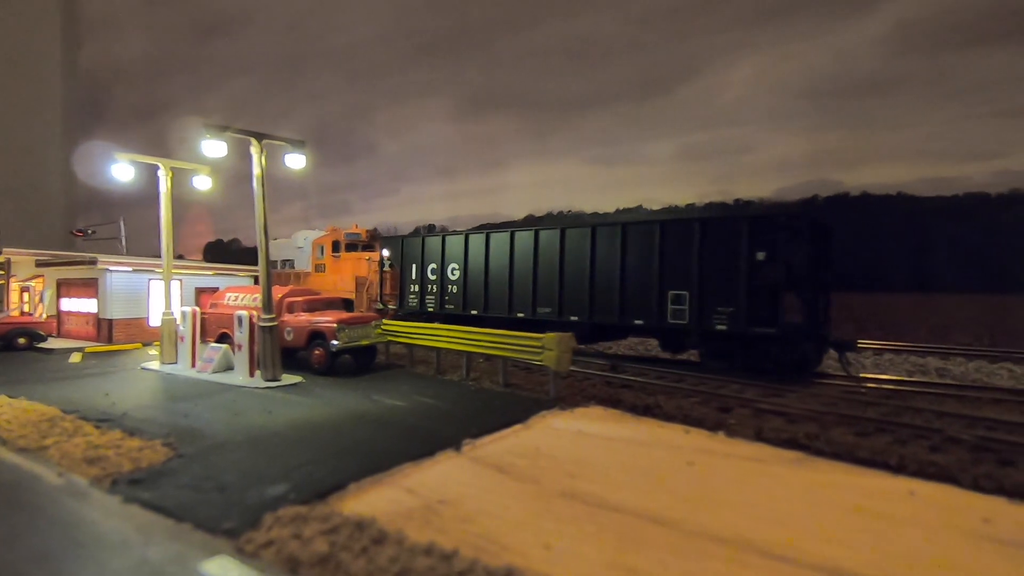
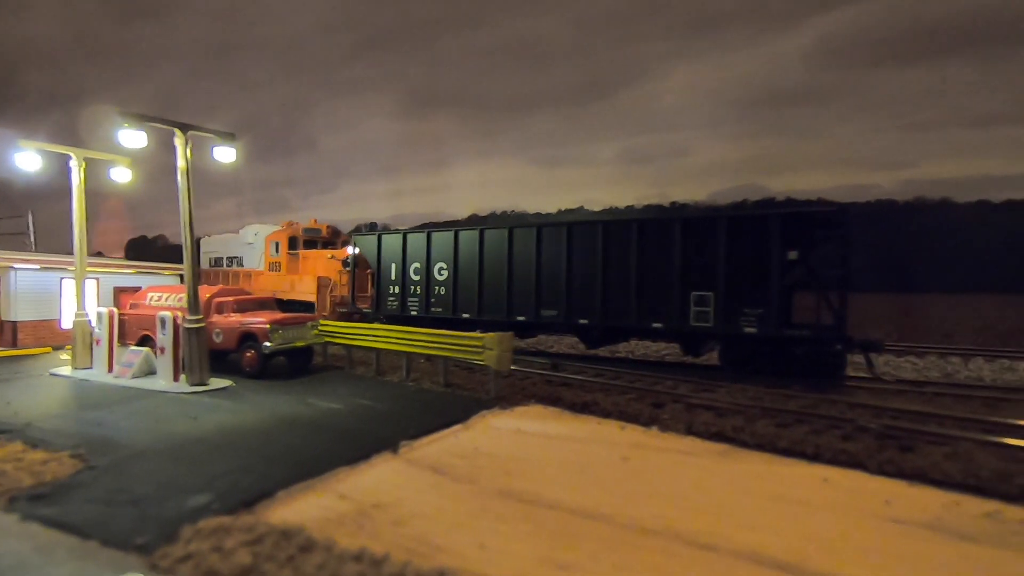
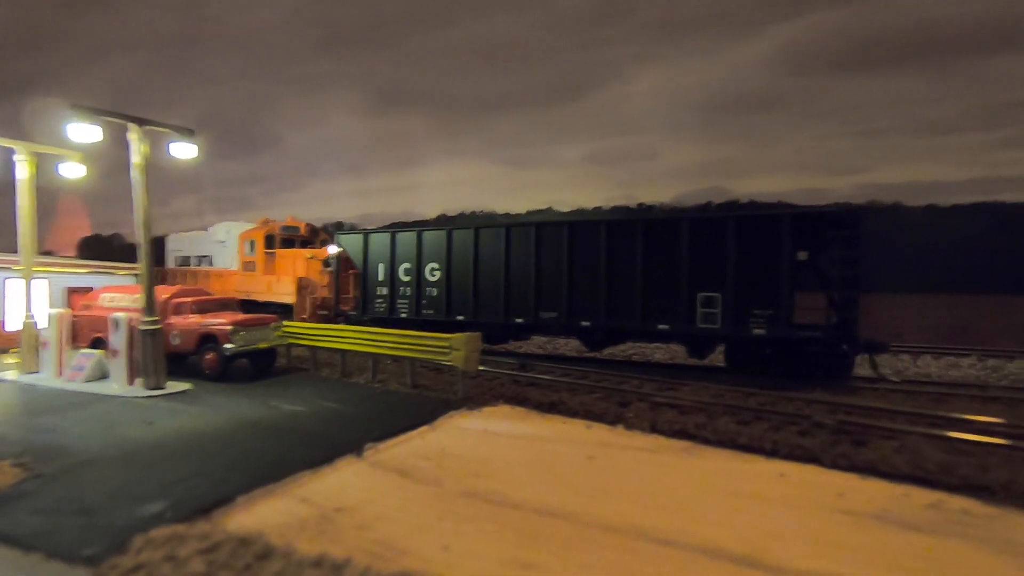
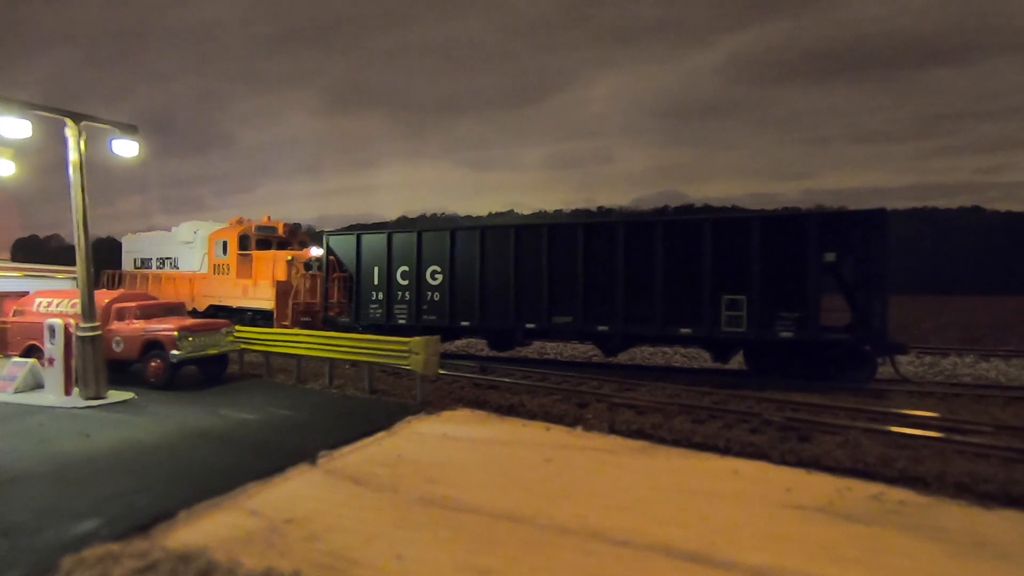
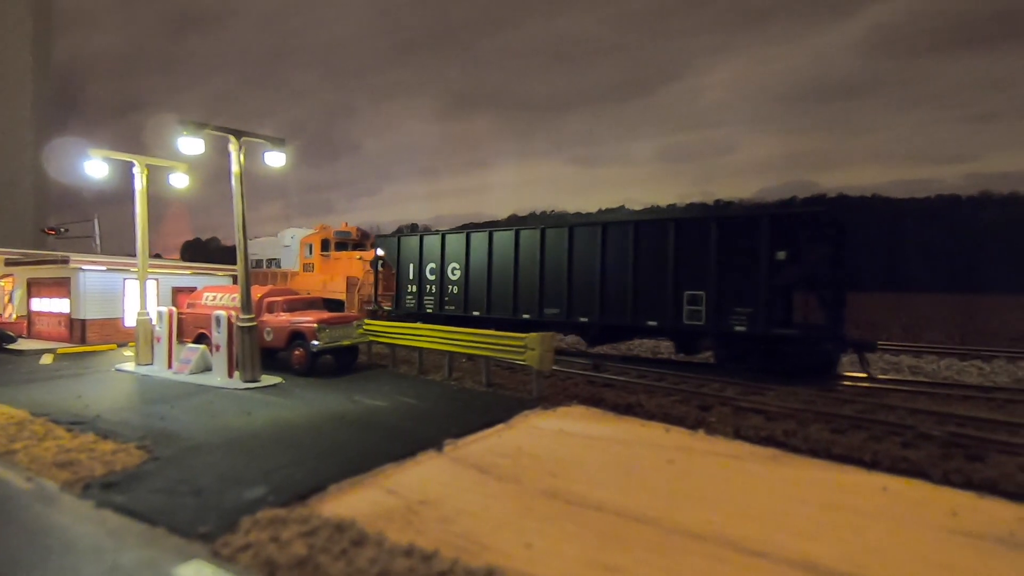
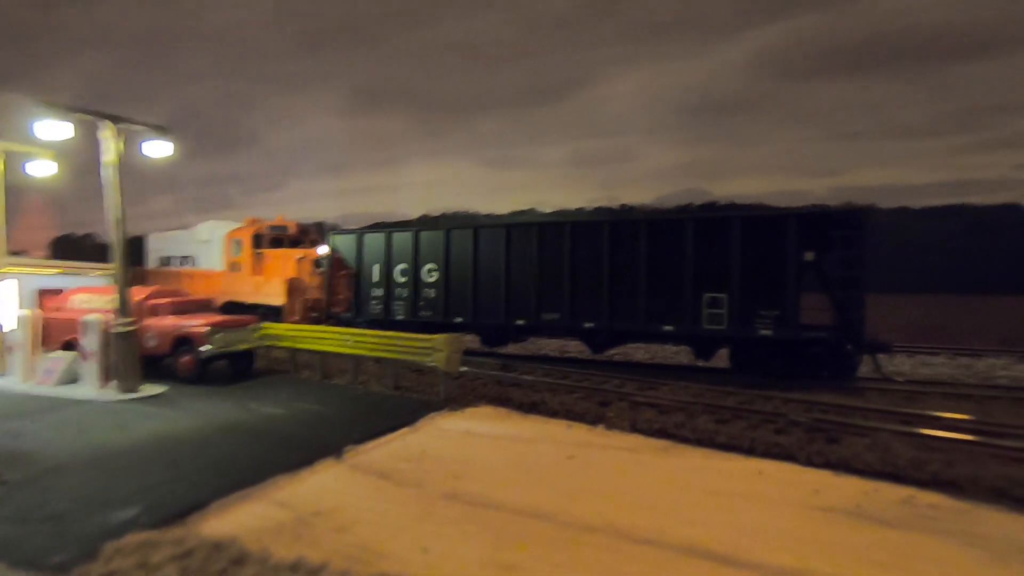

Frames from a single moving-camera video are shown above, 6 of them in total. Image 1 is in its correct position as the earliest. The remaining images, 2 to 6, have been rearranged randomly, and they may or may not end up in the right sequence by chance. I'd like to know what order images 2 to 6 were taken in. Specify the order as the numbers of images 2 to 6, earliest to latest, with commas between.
5, 2, 3, 6, 4
